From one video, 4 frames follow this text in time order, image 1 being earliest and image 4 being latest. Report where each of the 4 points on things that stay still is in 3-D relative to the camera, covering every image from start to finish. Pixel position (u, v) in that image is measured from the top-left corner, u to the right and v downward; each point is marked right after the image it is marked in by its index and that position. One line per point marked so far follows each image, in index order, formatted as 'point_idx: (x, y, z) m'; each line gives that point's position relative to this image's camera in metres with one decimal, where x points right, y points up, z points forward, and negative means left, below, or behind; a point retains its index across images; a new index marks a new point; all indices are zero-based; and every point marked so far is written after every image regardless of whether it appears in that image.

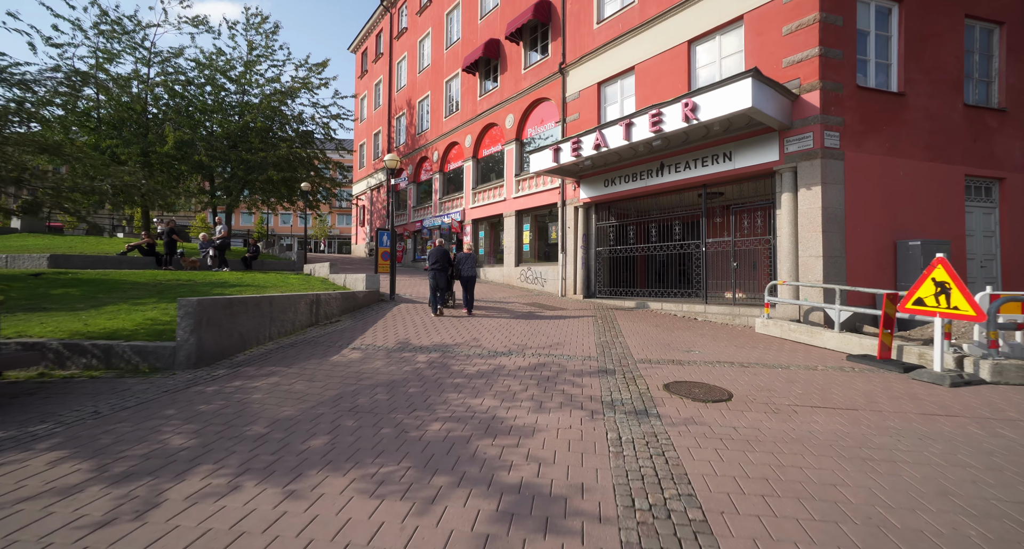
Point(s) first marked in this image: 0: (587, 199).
0: (+2.5, +2.6, +14.5) m
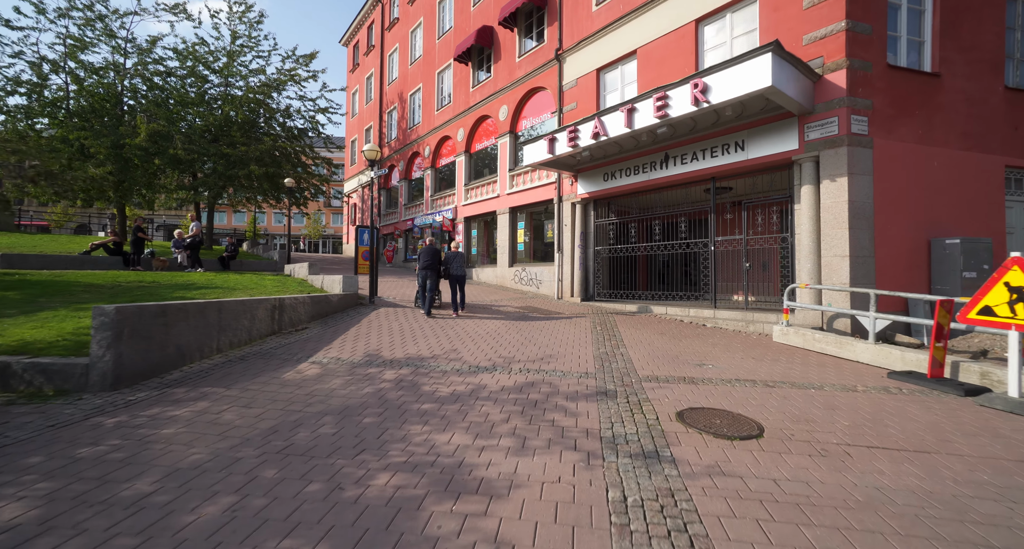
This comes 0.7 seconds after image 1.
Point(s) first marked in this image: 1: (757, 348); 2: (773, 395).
0: (+2.3, +2.6, +13.5) m
1: (+4.2, -1.3, +7.4) m
2: (+2.9, -1.3, +4.8) m
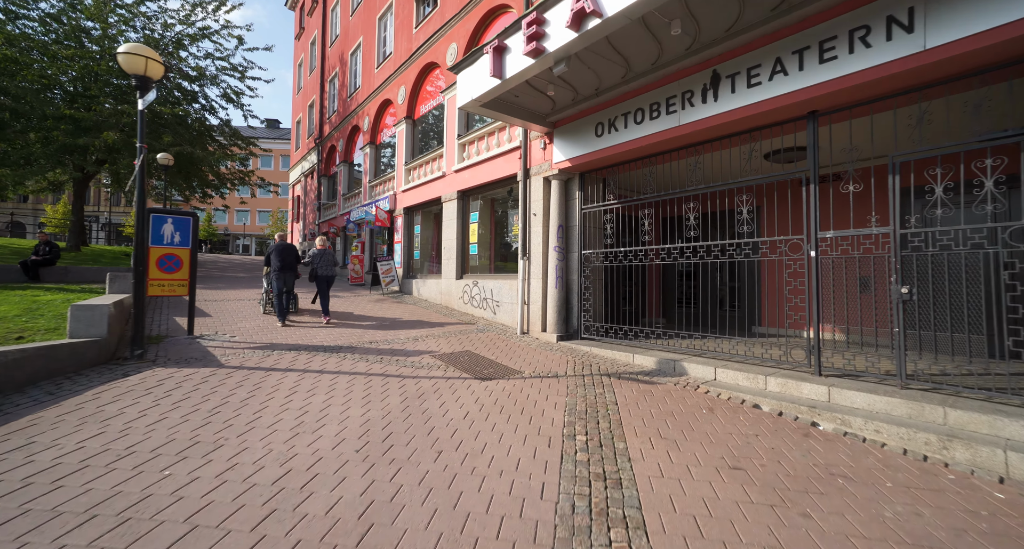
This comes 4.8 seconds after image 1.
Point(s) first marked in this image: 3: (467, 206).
0: (+1.0, +2.2, +8.3) m
1: (+3.0, -1.6, +2.2) m
2: (+1.8, -1.7, -0.5) m
3: (-1.2, +1.9, +11.8) m
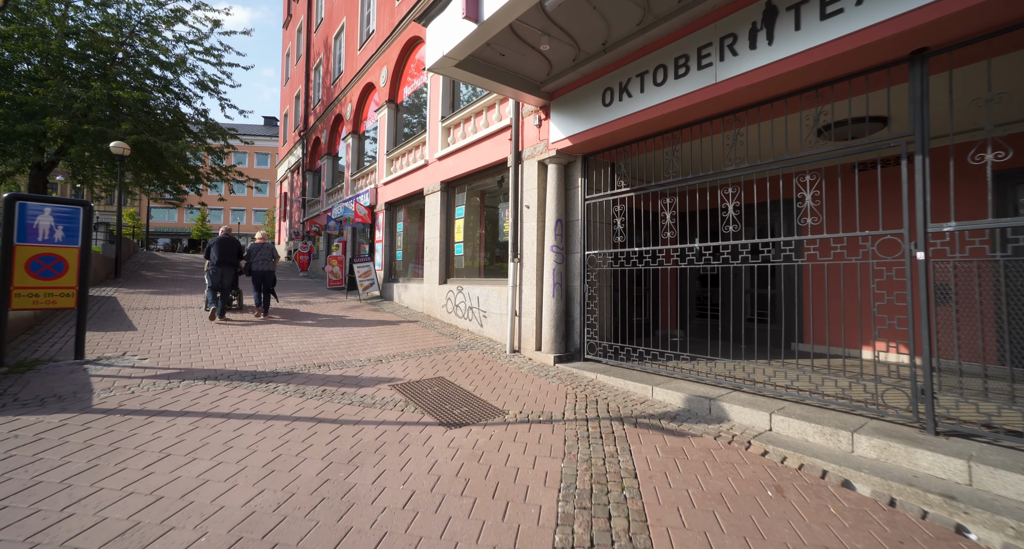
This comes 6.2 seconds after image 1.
0: (+0.8, +2.1, +6.6) m
1: (+2.8, -1.7, +0.5) m
2: (+1.5, -1.8, -2.1) m
3: (-1.4, +1.8, +10.2) m
